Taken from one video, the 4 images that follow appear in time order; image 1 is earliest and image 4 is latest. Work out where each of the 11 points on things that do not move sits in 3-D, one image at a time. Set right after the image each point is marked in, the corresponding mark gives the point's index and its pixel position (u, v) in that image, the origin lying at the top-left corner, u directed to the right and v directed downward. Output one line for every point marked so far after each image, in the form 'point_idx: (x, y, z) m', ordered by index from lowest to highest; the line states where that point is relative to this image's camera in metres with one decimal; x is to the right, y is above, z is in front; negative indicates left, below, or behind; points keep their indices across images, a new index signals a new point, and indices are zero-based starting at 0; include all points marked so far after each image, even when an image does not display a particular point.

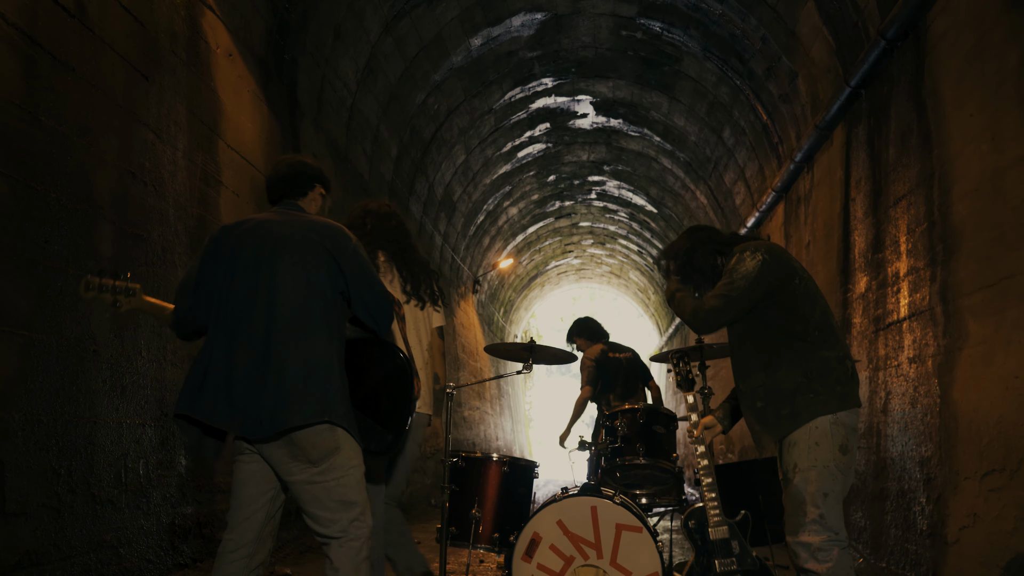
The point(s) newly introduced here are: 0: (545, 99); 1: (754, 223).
0: (+0.5, +3.0, +11.2) m
1: (+3.4, +0.9, +9.9) m
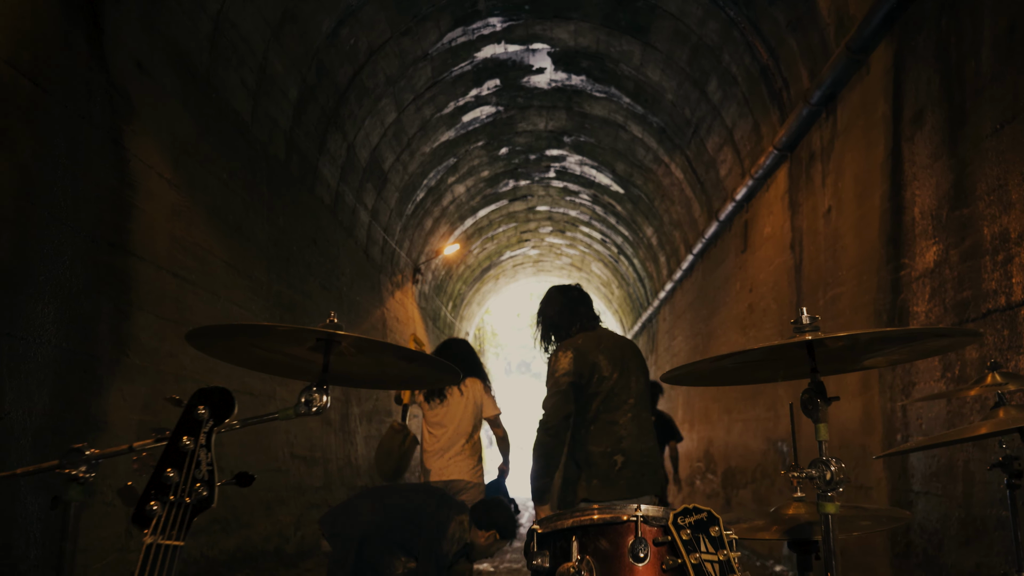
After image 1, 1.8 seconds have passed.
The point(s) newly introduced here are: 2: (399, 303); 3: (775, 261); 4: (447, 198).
0: (-0.3, +3.2, +9.3) m
1: (+2.7, +1.1, +8.1) m
2: (-2.0, -0.3, +12.2) m
3: (+2.6, +0.3, +7.0) m
4: (-1.2, +1.6, +12.7) m
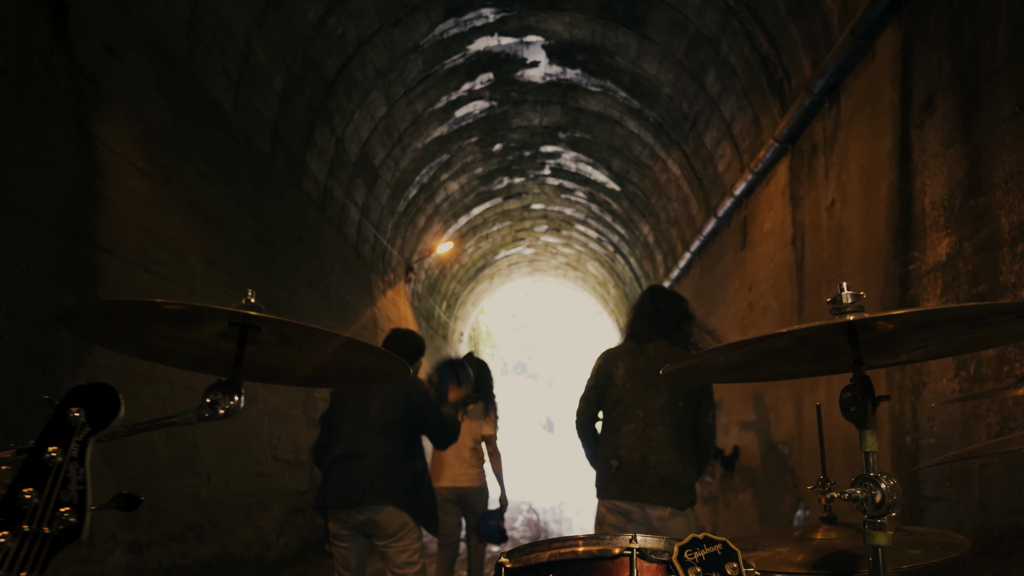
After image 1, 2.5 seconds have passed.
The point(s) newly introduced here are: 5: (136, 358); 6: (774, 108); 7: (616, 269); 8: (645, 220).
0: (-0.3, +3.2, +9.0) m
1: (+2.6, +1.1, +7.9) m
2: (-2.1, -0.2, +12.0) m
3: (+2.6, +0.3, +6.8) m
4: (-1.3, +1.7, +12.5) m
5: (-2.2, -0.4, +4.0) m
6: (+2.5, +1.7, +6.8) m
7: (+2.7, +0.5, +18.0) m
8: (+2.5, +1.3, +13.1) m
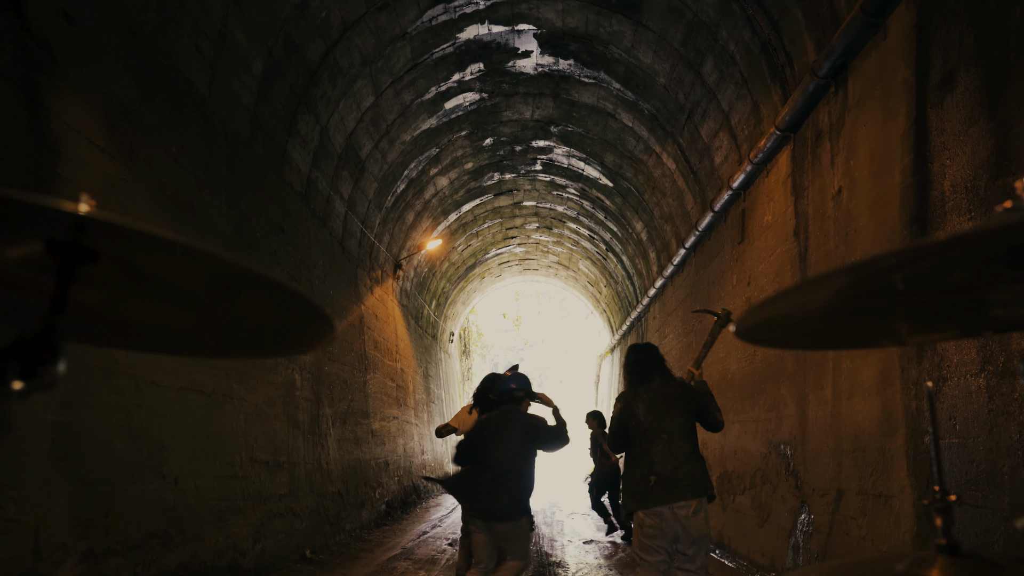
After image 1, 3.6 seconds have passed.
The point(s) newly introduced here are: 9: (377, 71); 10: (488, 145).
0: (-0.5, +3.3, +8.8) m
1: (+2.5, +1.2, +7.7) m
2: (-2.2, -0.2, +11.6) m
3: (+2.5, +0.4, +6.6) m
4: (-1.4, +1.7, +12.2) m
5: (-2.2, -0.3, +3.7) m
6: (+2.5, +1.8, +6.5) m
7: (+2.4, +0.5, +17.8) m
8: (+2.3, +1.3, +12.8) m
9: (-1.6, +2.5, +8.2) m
10: (-0.4, +2.5, +12.2) m
